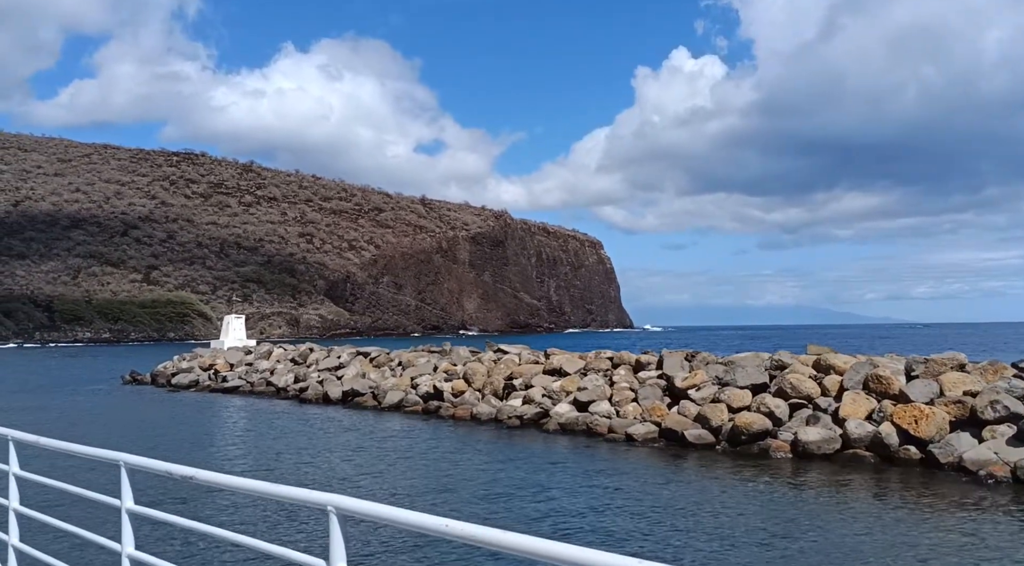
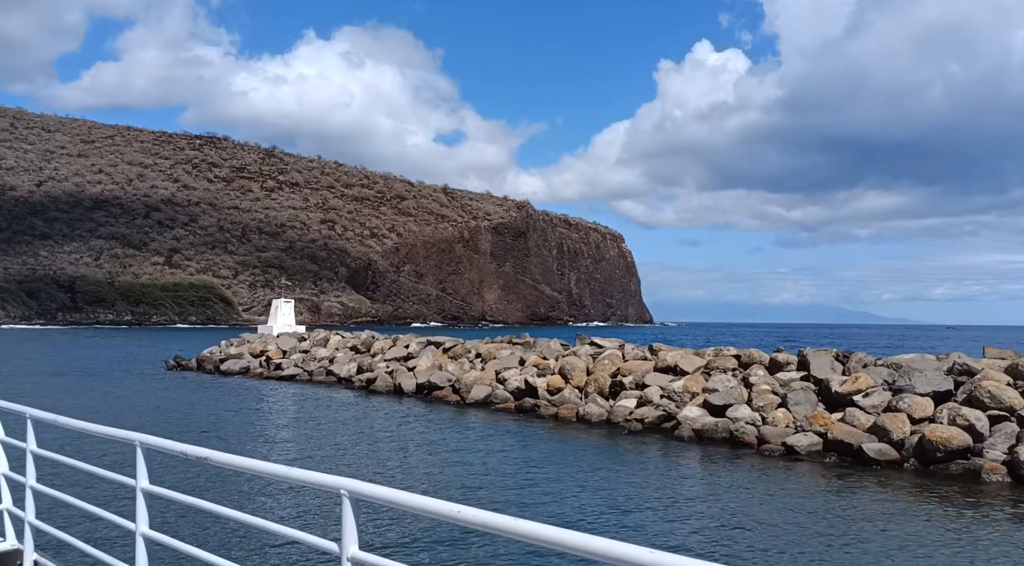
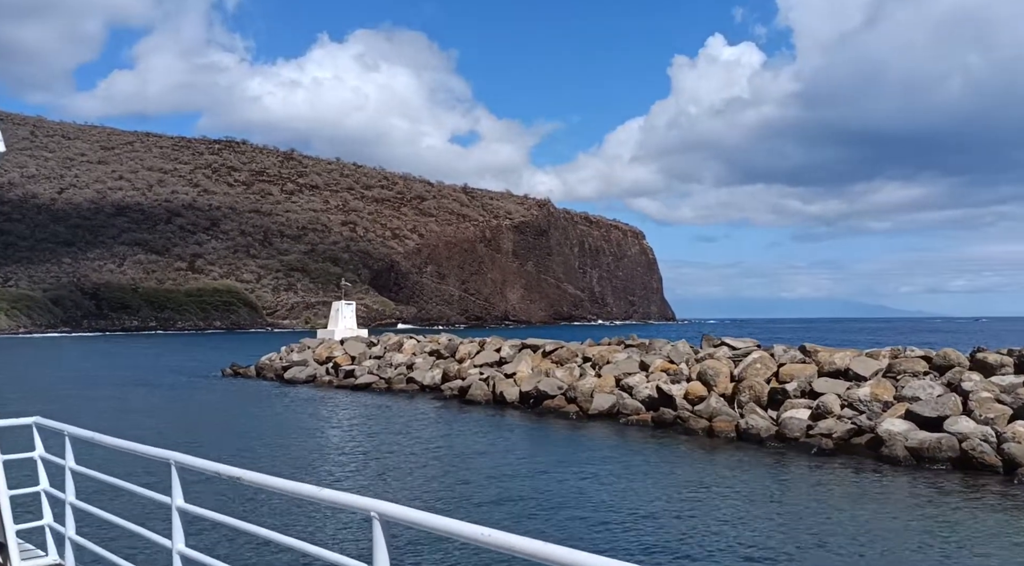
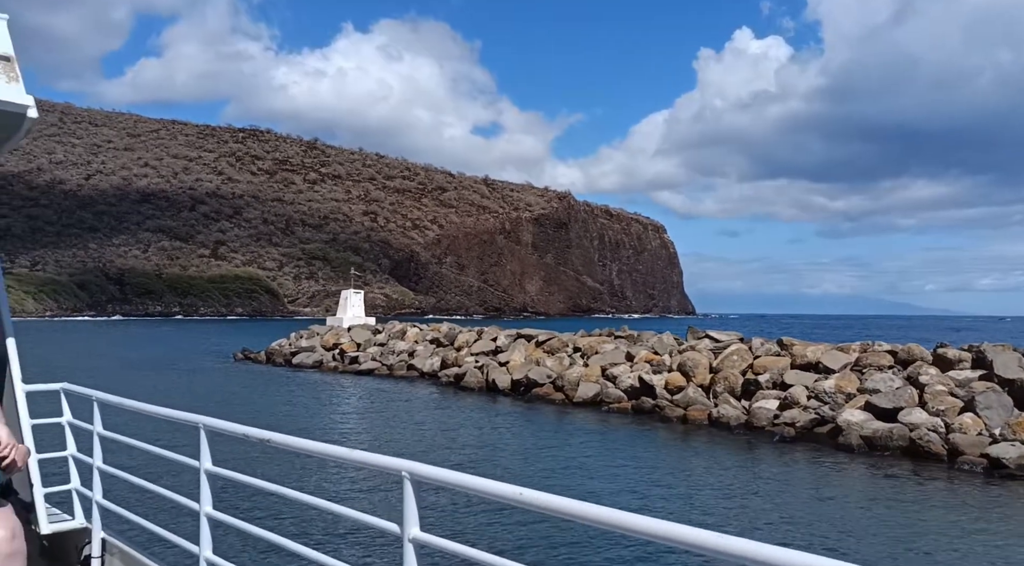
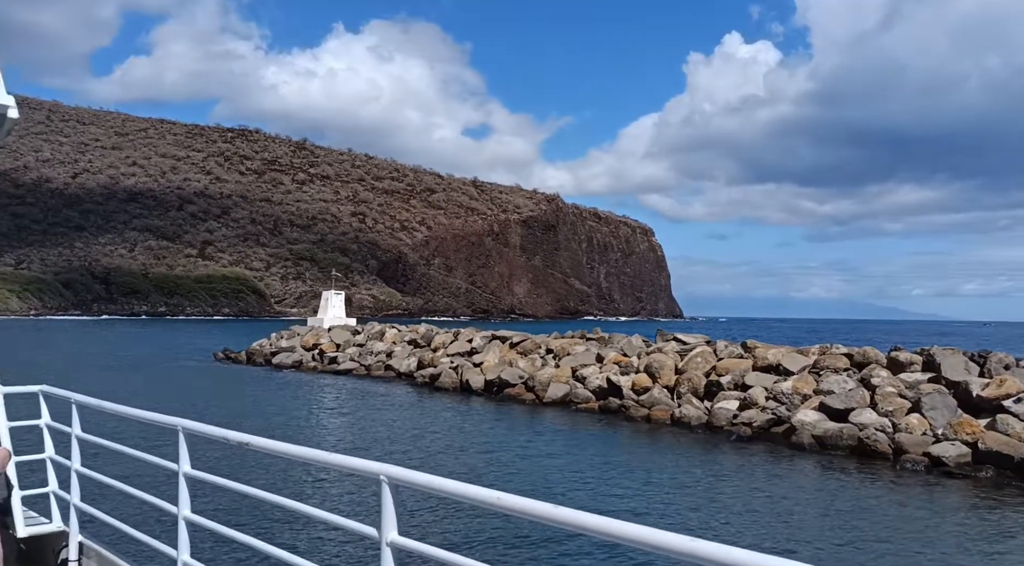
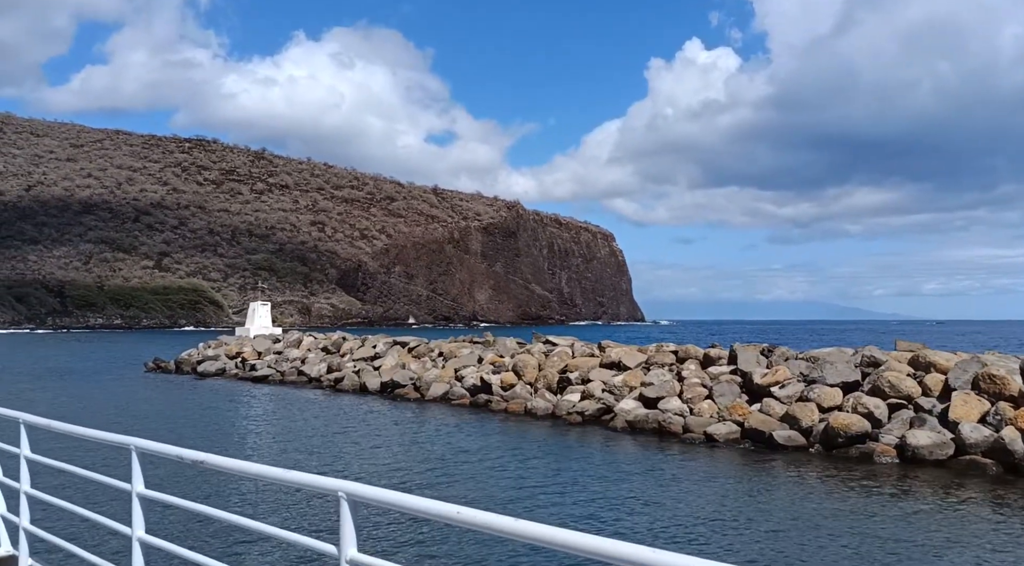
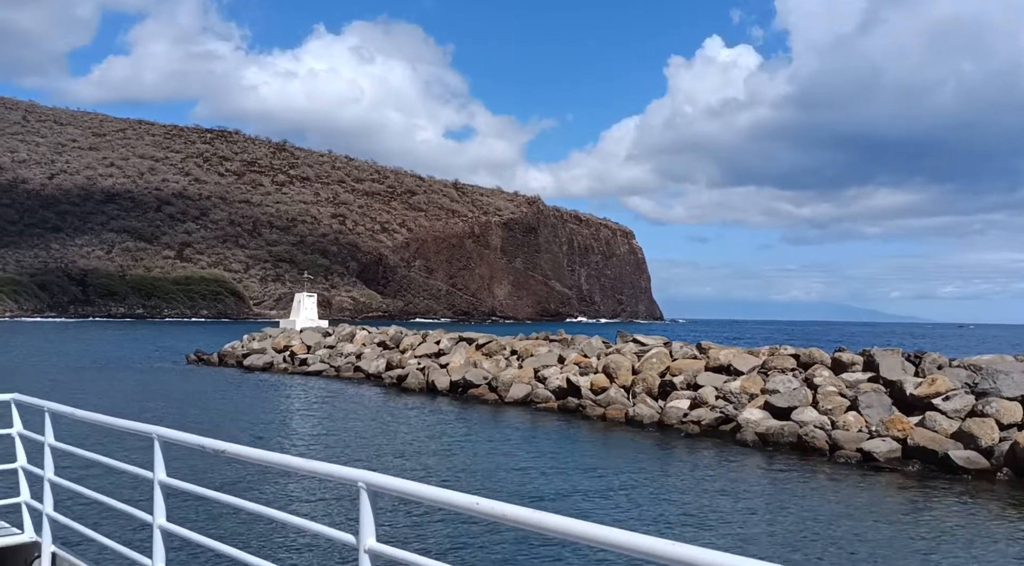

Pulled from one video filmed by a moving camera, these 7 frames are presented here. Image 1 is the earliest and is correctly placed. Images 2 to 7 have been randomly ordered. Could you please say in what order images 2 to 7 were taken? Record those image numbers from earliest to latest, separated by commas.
6, 2, 7, 5, 4, 3
